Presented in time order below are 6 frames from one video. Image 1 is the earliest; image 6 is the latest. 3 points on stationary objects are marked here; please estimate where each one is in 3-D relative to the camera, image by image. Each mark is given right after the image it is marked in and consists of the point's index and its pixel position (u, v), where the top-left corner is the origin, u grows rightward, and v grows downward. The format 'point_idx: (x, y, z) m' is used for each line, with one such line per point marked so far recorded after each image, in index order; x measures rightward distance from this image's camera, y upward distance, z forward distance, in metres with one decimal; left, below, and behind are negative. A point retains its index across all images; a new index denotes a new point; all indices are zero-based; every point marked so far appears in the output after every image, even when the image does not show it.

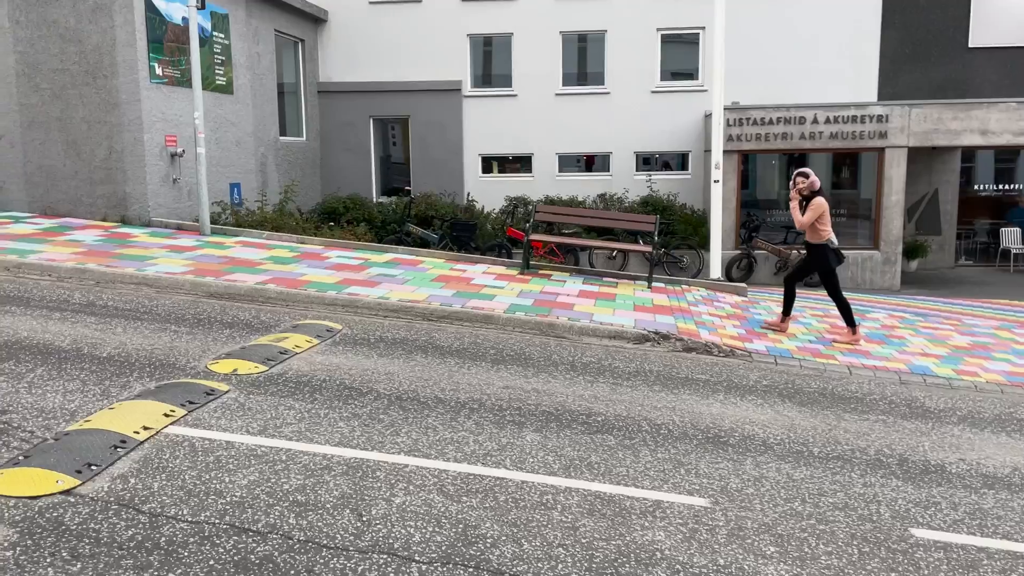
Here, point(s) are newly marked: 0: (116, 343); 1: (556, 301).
0: (-2.8, -0.4, +6.0) m
1: (+0.4, -0.1, +8.5) m
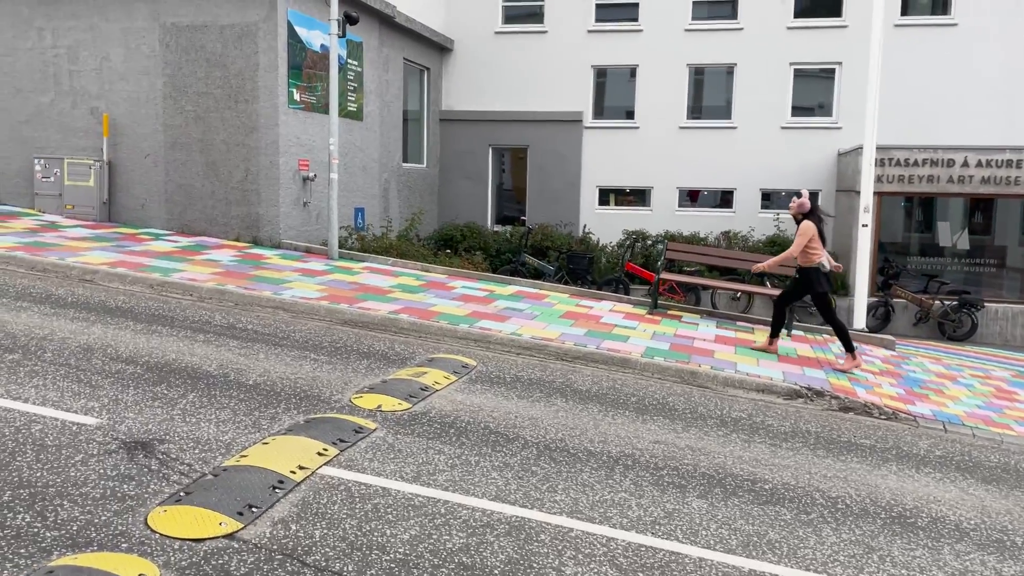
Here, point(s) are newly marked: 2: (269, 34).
0: (-1.8, -0.6, +6.0) m
1: (+1.8, -0.6, +8.1) m
2: (-3.3, +3.5, +11.6) m
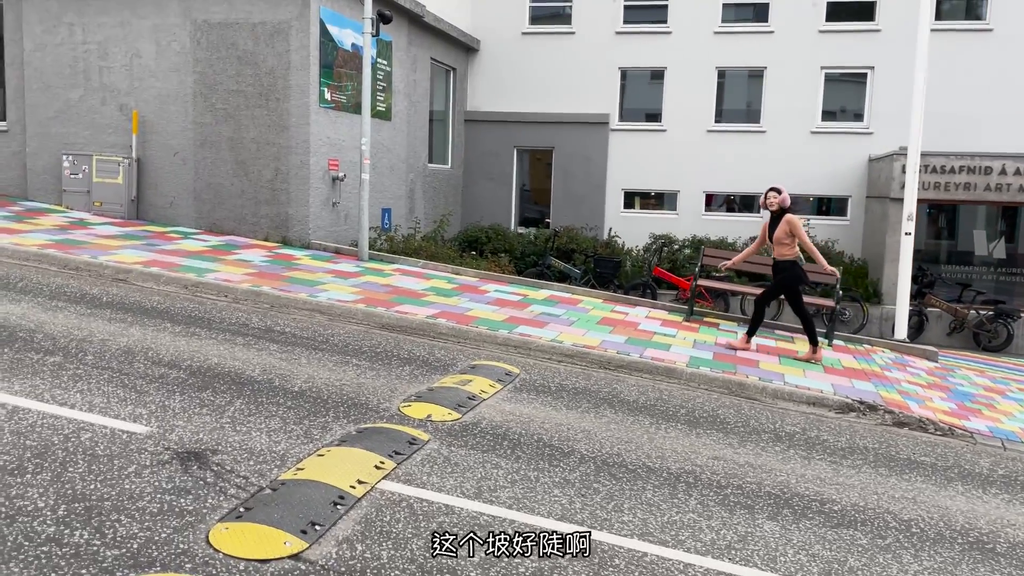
0: (-1.4, -0.6, +5.9) m
1: (+2.1, -0.6, +8.0) m
2: (-2.9, +3.5, +11.5) m
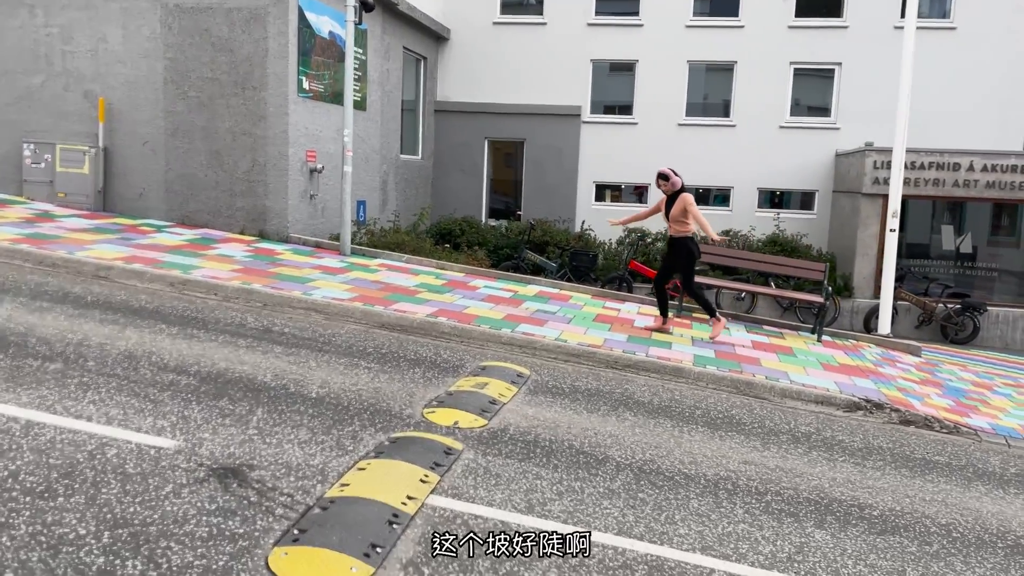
0: (-1.3, -0.6, +5.7) m
1: (+2.1, -0.6, +8.0) m
2: (-3.1, +3.5, +11.1) m
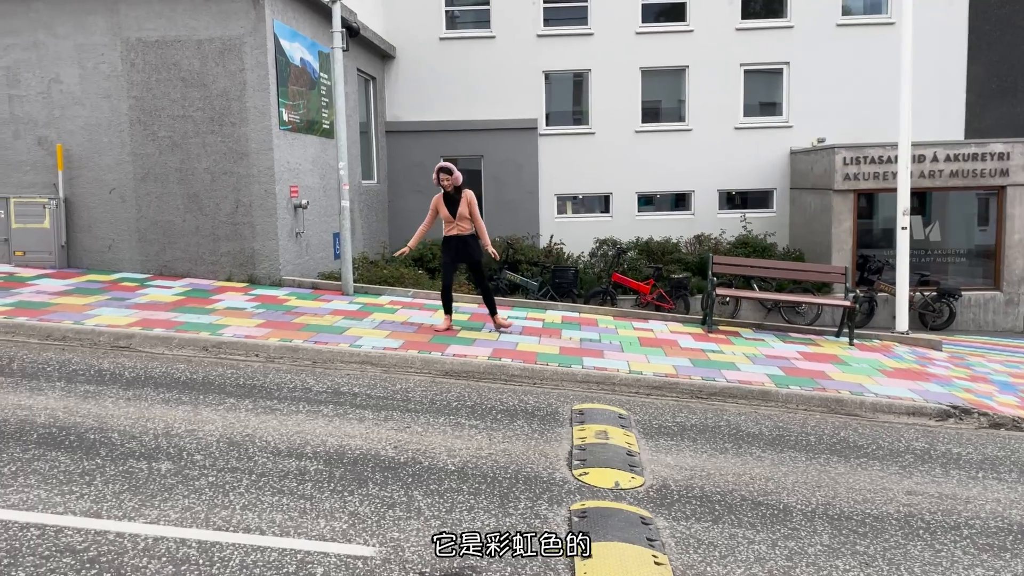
0: (-0.4, -1.0, +5.2) m
1: (+2.7, -0.7, +7.9) m
2: (-3.1, +2.9, +10.4) m
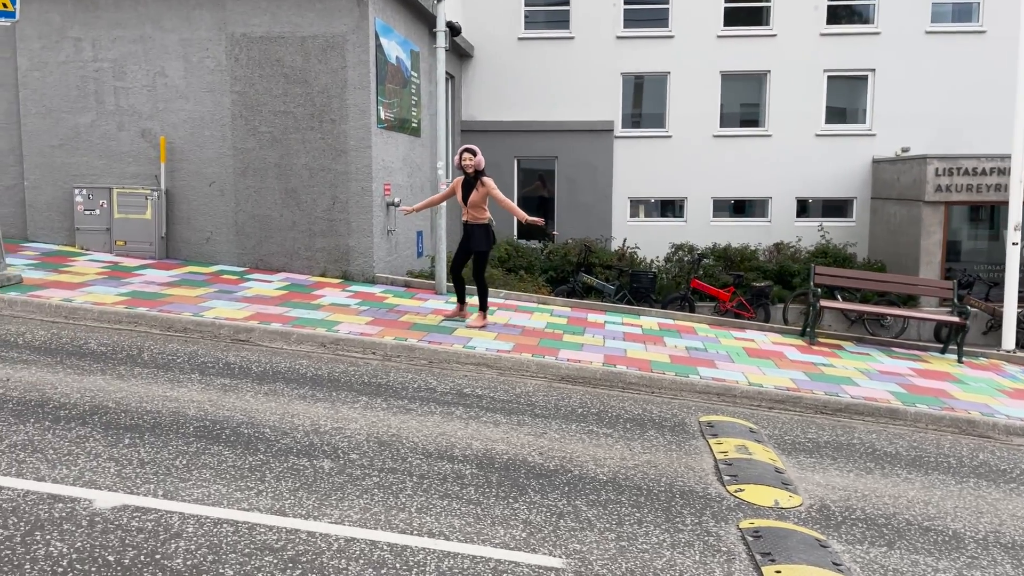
0: (+0.5, -1.0, +5.2) m
1: (+3.7, -0.9, +7.7) m
2: (-1.9, +3.0, +10.5) m
